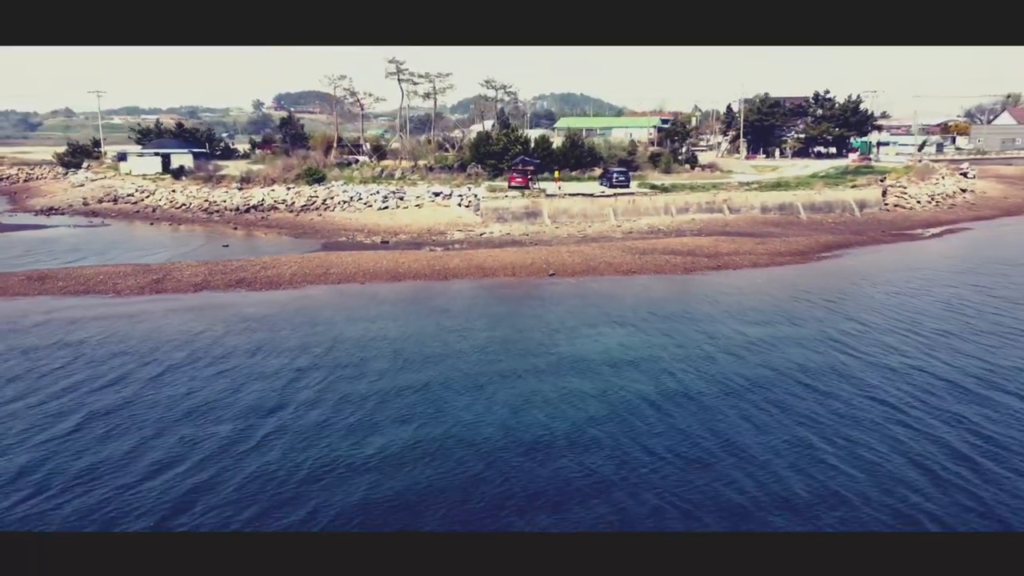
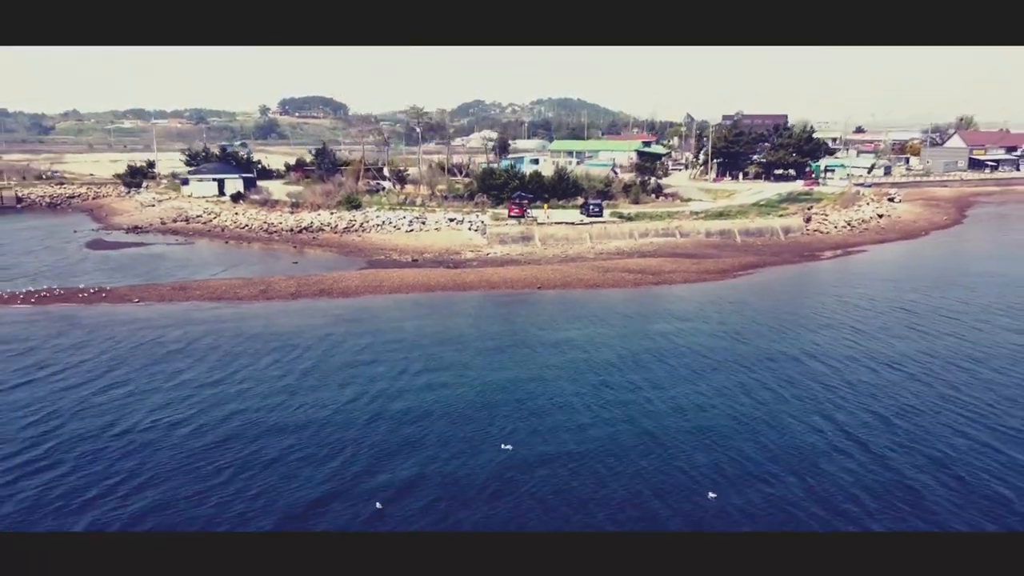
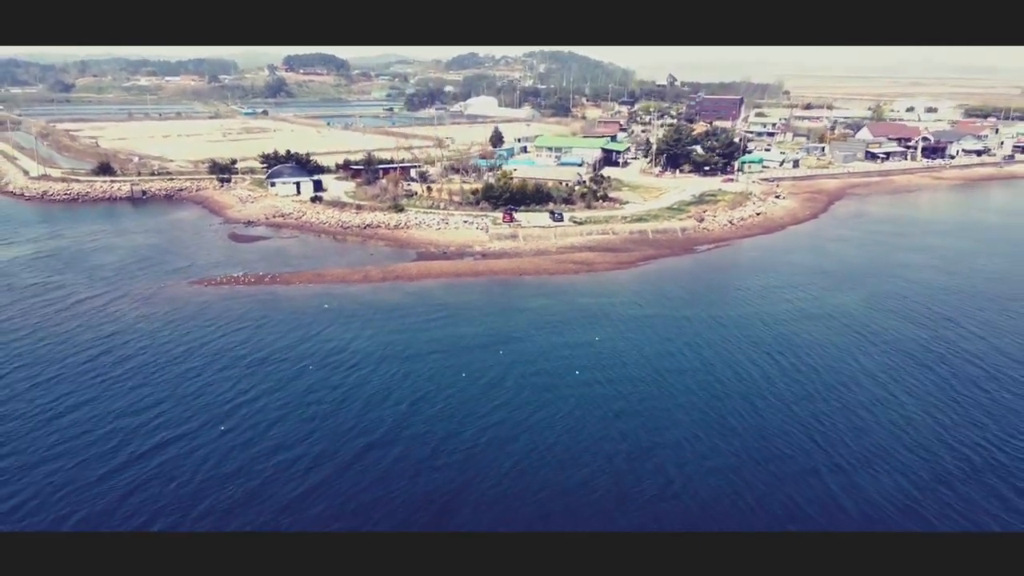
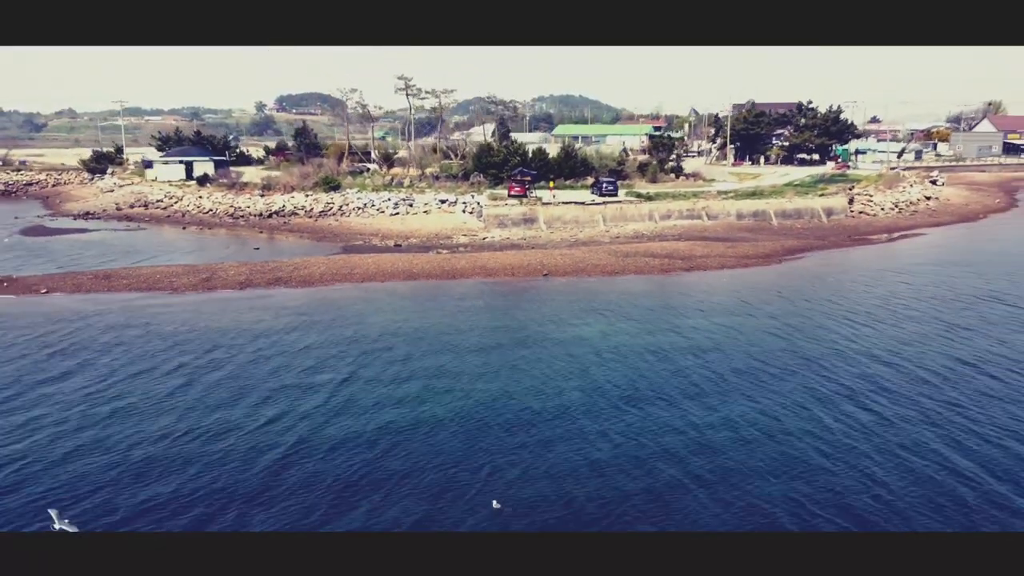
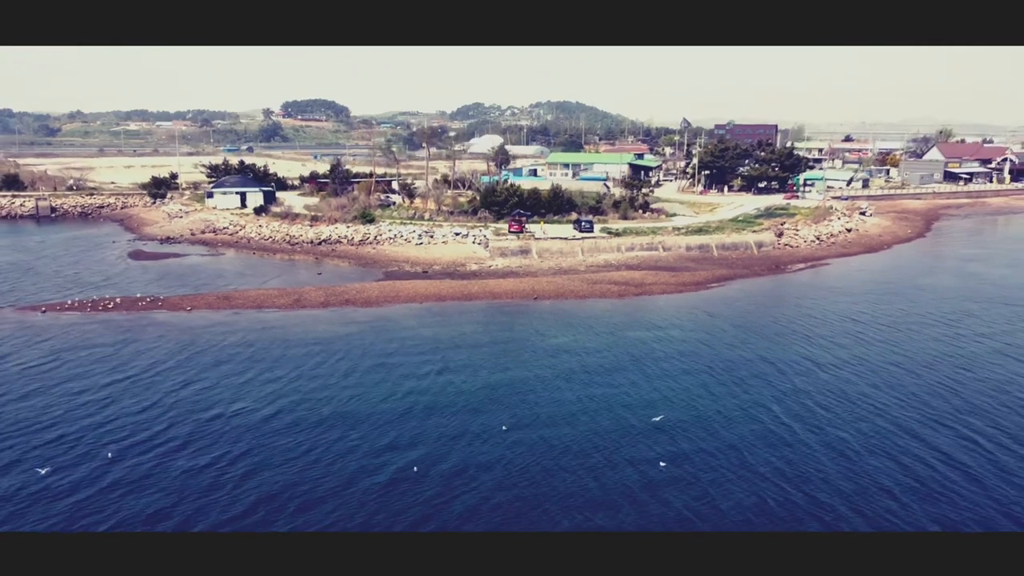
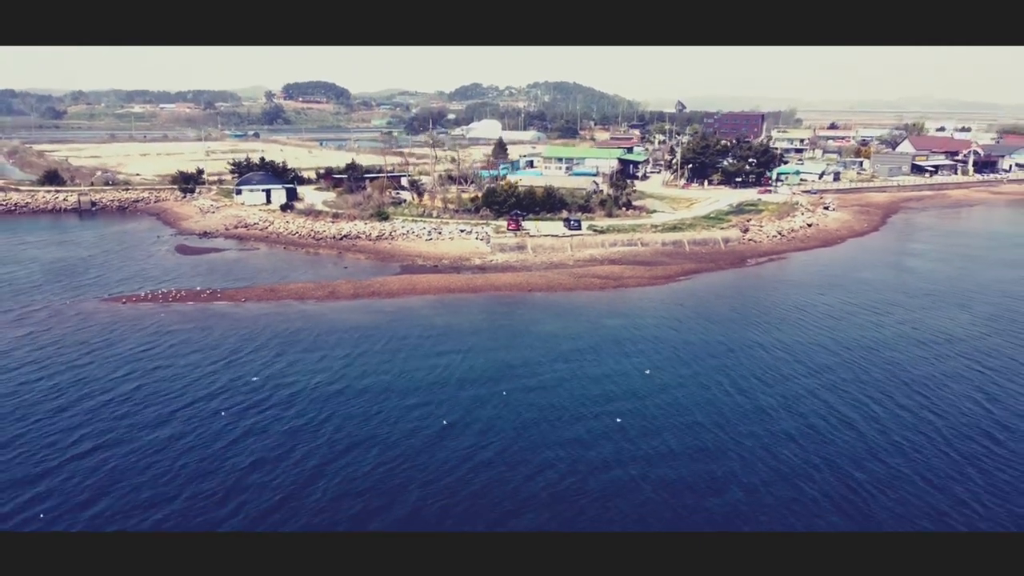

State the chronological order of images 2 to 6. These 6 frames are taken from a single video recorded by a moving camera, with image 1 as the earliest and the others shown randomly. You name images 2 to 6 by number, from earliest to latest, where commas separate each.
4, 2, 5, 6, 3
